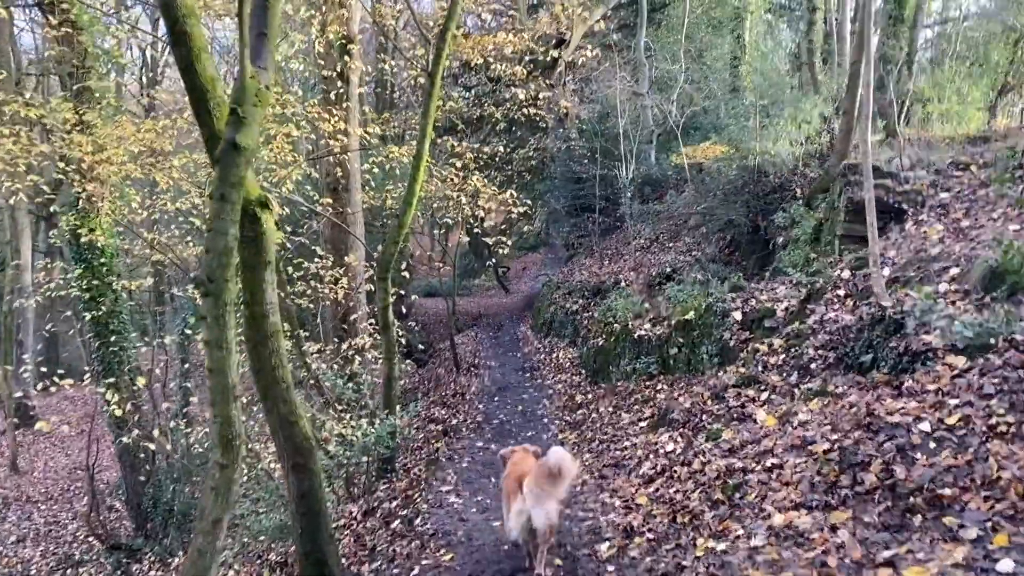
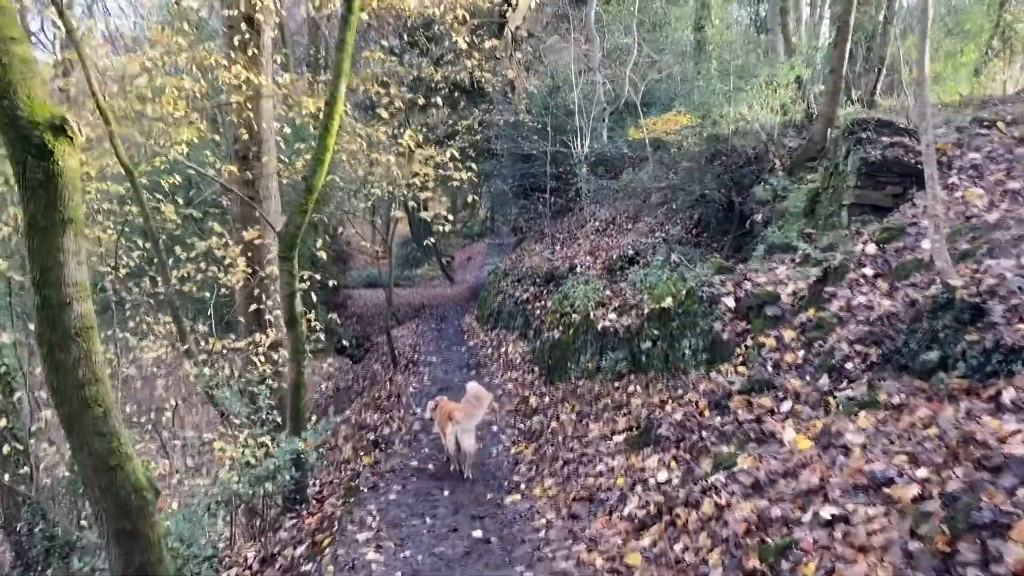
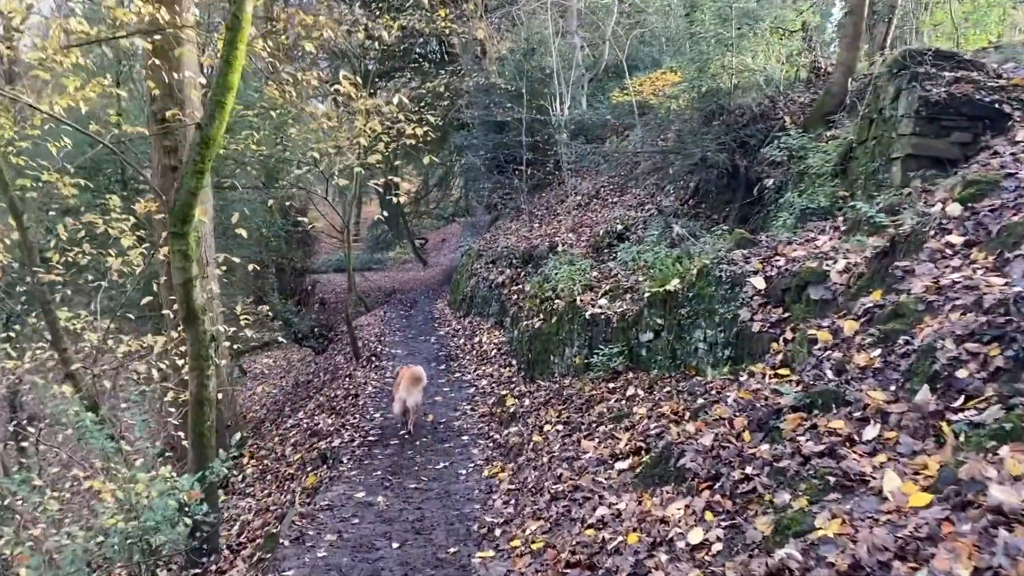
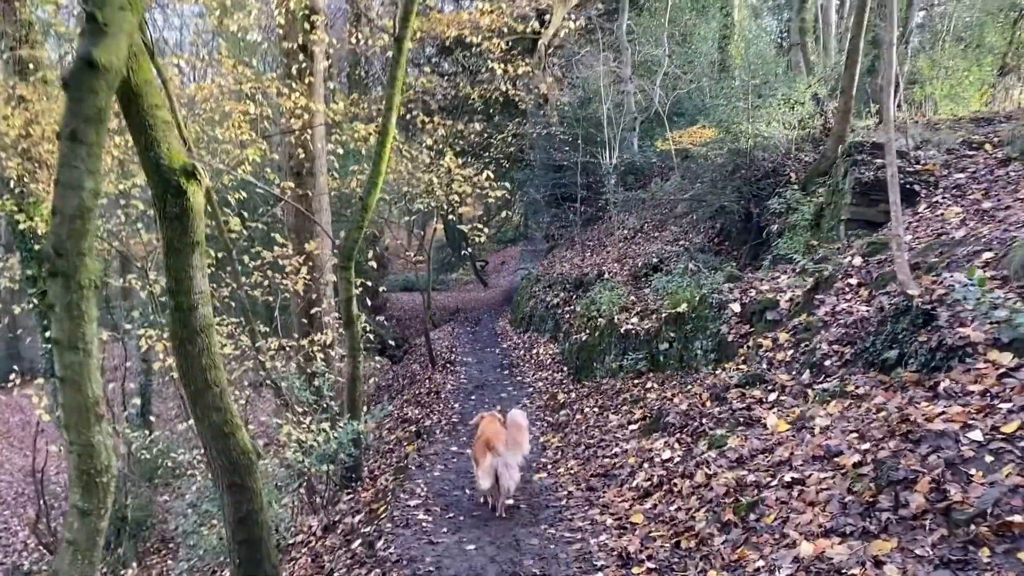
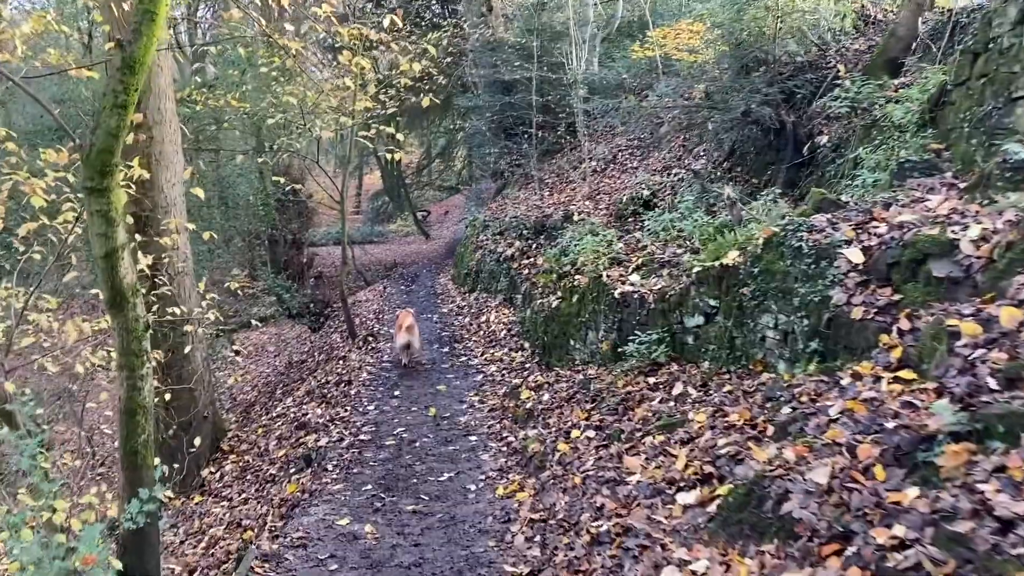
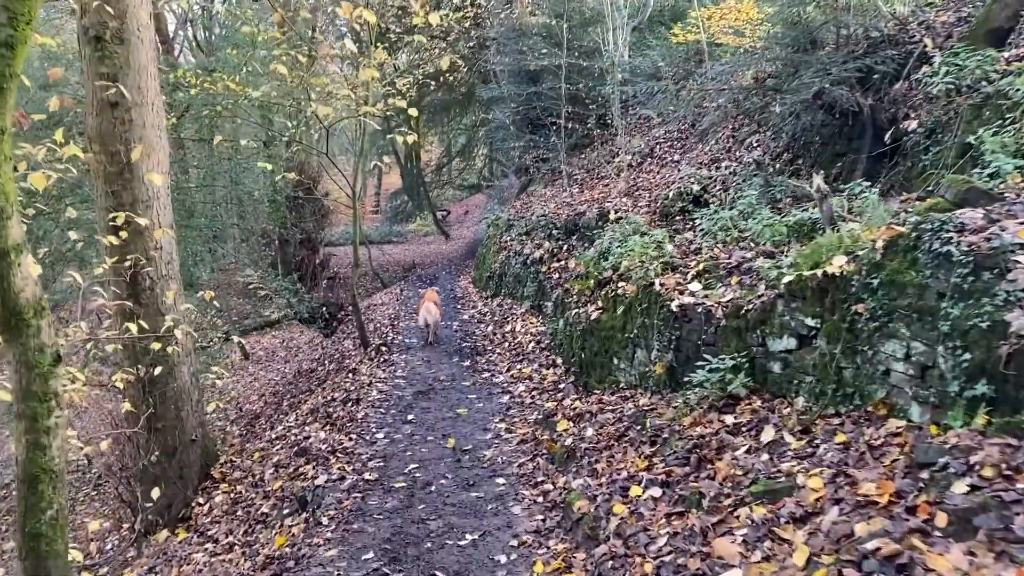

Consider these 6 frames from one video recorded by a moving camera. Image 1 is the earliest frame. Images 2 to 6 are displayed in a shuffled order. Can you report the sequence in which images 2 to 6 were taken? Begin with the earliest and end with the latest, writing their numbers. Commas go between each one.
4, 2, 3, 5, 6
